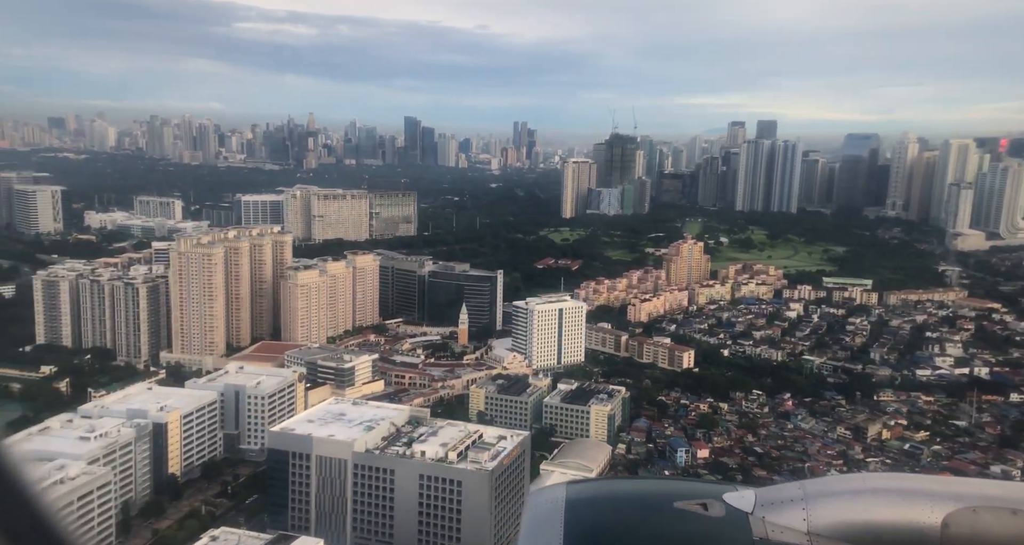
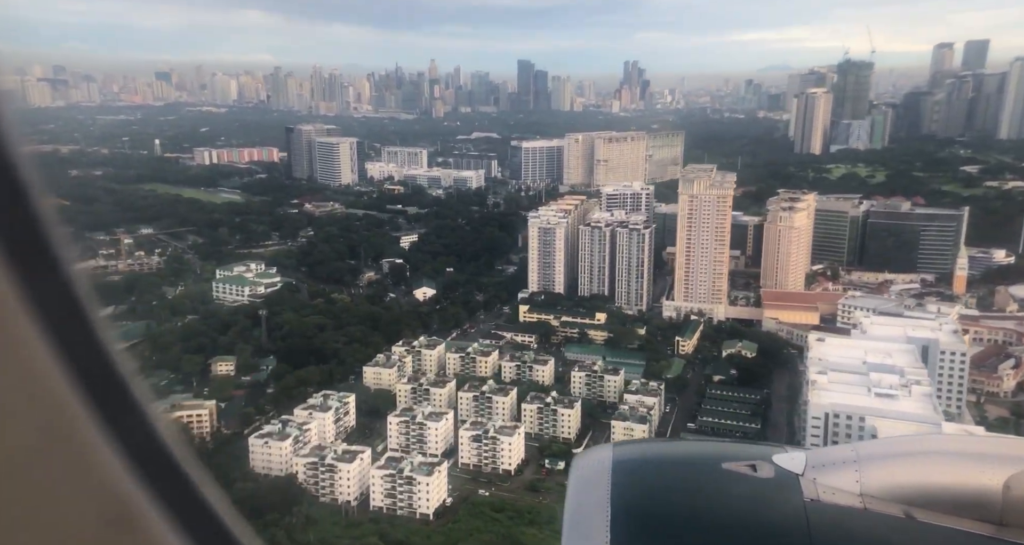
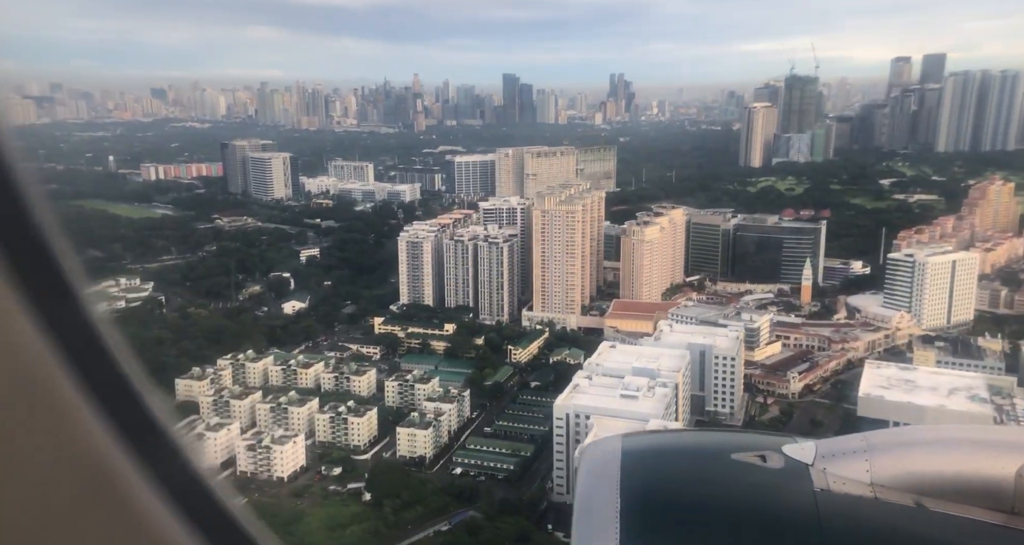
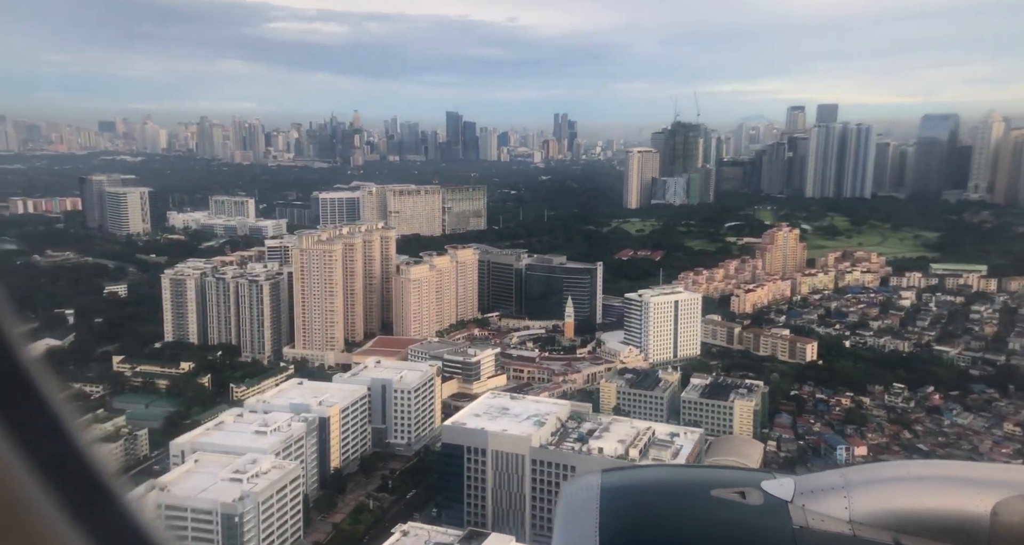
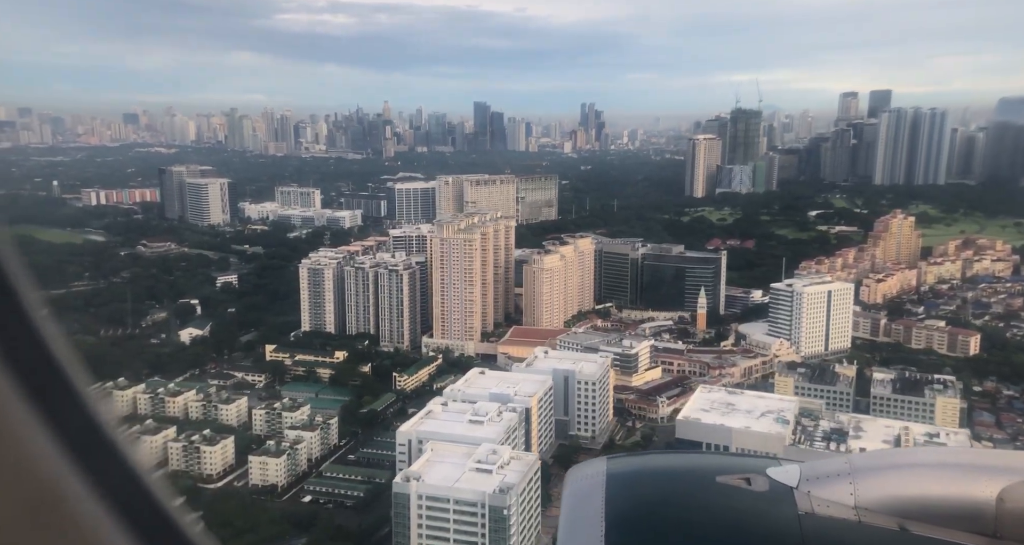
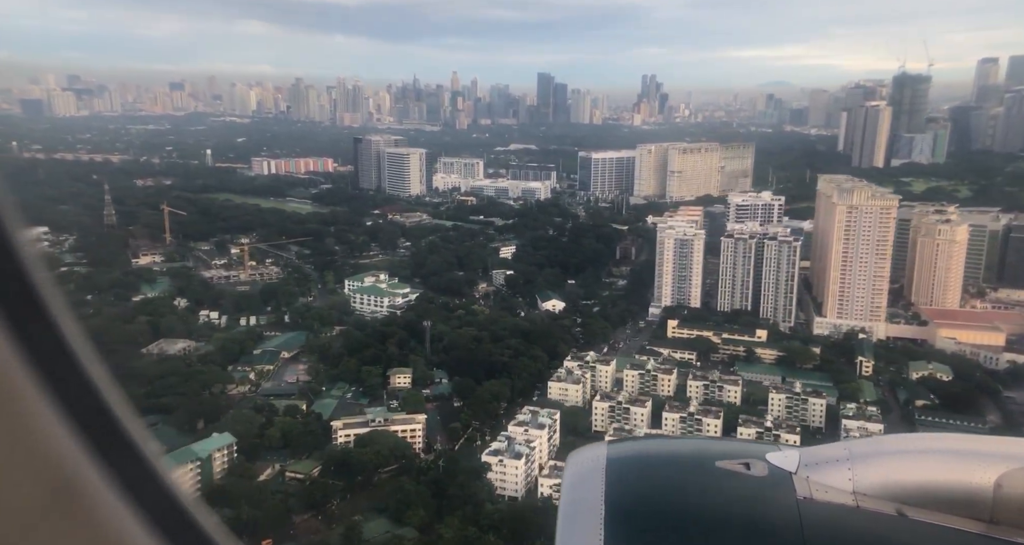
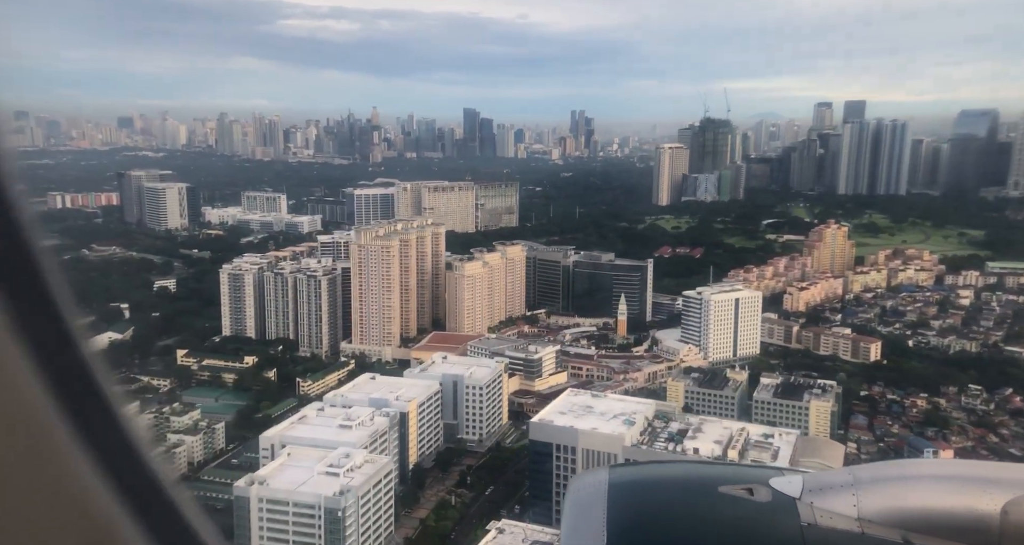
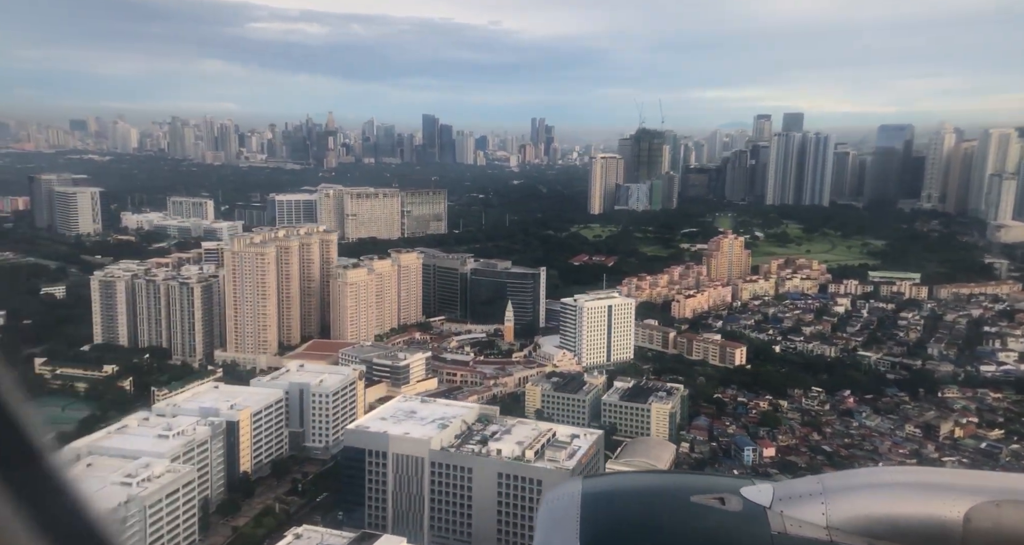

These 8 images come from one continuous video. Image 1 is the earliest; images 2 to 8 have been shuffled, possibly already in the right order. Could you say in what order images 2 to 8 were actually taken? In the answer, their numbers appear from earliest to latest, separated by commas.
8, 4, 7, 5, 3, 2, 6
